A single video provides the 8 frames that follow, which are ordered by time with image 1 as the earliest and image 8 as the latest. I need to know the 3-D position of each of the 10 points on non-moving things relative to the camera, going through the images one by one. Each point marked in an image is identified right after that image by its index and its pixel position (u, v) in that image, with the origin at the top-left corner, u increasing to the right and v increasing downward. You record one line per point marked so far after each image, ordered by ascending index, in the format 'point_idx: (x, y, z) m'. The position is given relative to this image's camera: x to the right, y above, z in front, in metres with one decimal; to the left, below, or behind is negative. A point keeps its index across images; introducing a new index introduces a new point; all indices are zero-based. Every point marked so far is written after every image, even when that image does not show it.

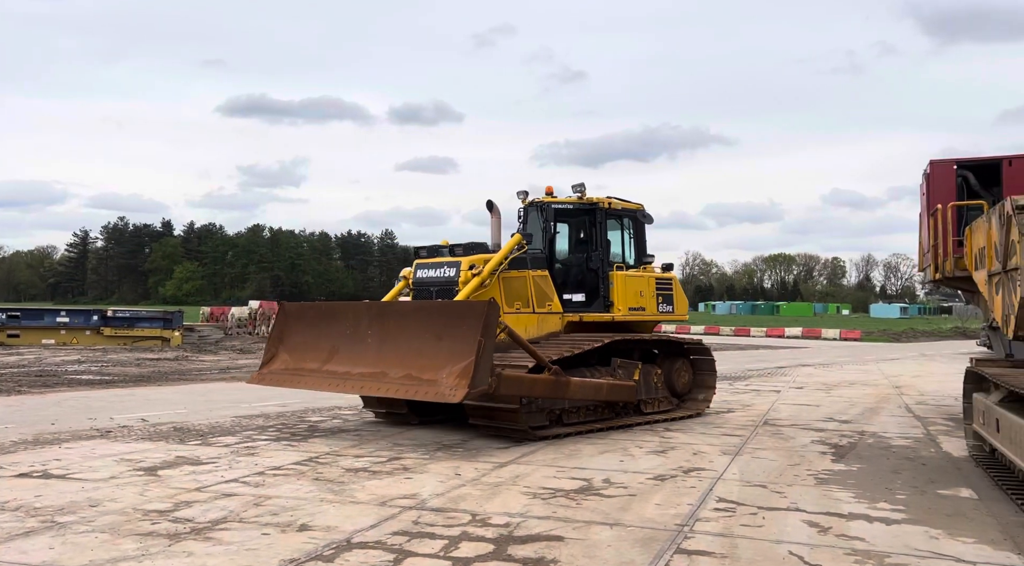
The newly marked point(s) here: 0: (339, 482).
0: (-1.4, -1.6, +6.7) m
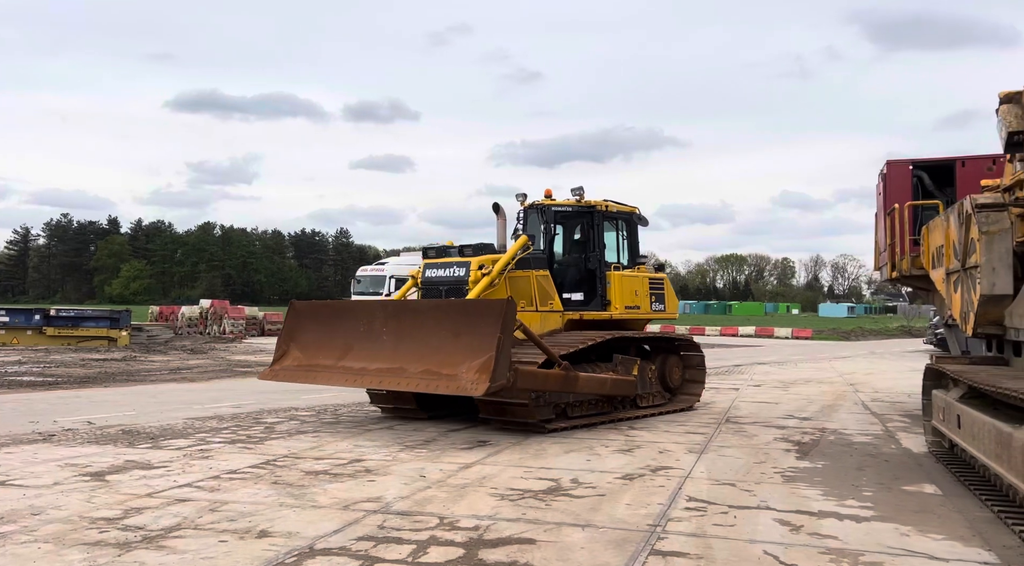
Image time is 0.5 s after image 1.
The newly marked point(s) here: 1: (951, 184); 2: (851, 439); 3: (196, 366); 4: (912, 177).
0: (-1.6, -1.5, +6.5) m
1: (+5.8, +1.3, +11.3) m
2: (+3.5, -1.6, +8.7) m
3: (-7.0, -1.8, +18.7) m
4: (+5.2, +1.4, +11.2) m
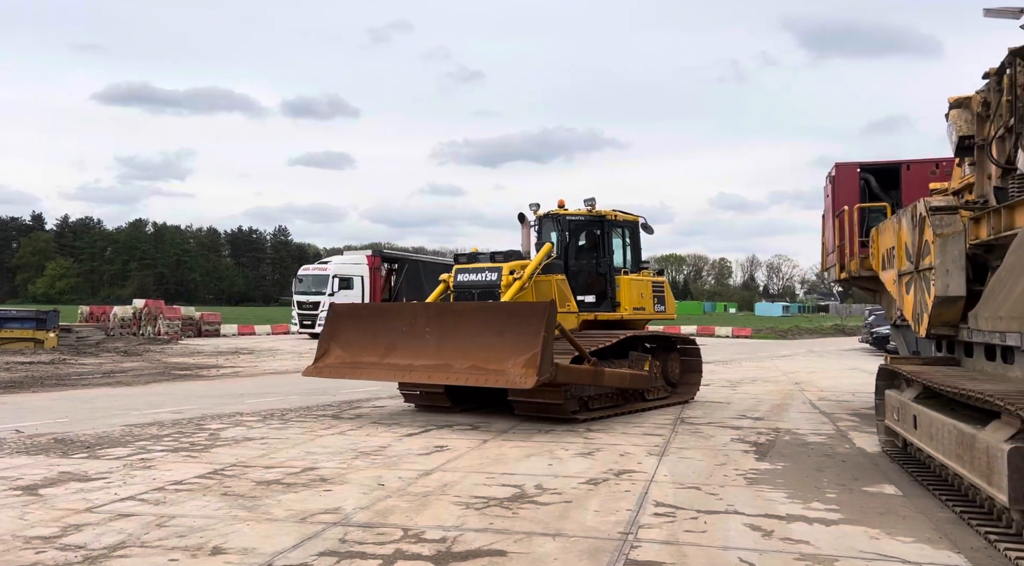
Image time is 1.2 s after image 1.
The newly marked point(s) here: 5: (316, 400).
0: (-1.9, -1.5, +6.2) m
1: (+5.2, +1.3, +11.5) m
2: (+3.0, -1.6, +8.8) m
3: (-8.1, -1.8, +18.0) m
4: (+4.6, +1.4, +11.3) m
5: (-2.7, -1.6, +11.9) m
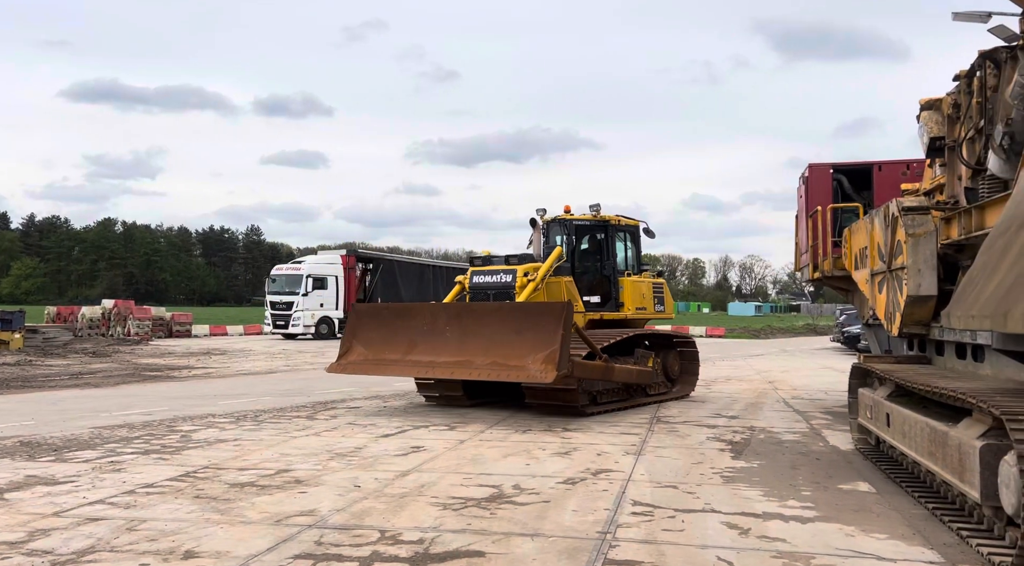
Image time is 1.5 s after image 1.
0: (-2.1, -1.5, +6.1) m
1: (+4.9, +1.3, +11.6) m
2: (+2.8, -1.6, +8.8) m
3: (-8.6, -1.8, +17.7) m
4: (+4.3, +1.4, +11.4) m
5: (-3.1, -1.6, +11.8) m
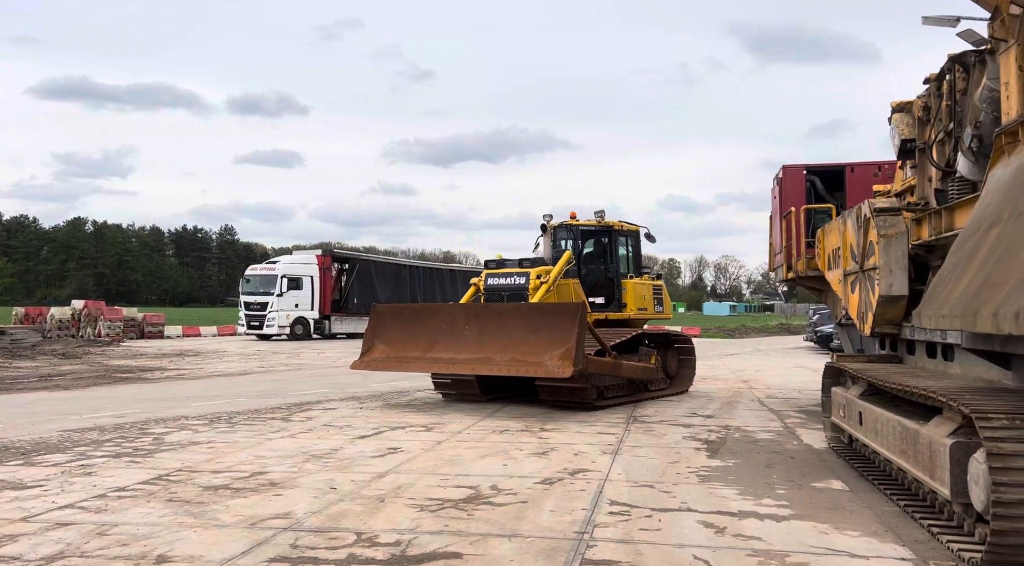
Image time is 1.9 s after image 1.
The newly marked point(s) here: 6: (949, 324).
0: (-2.2, -1.6, +6.0) m
1: (+4.5, +1.3, +11.8) m
2: (+2.5, -1.6, +8.9) m
3: (-9.1, -1.8, +17.5) m
4: (+4.0, +1.4, +11.6) m
5: (-3.4, -1.6, +11.7) m
6: (+2.4, -0.2, +4.7) m
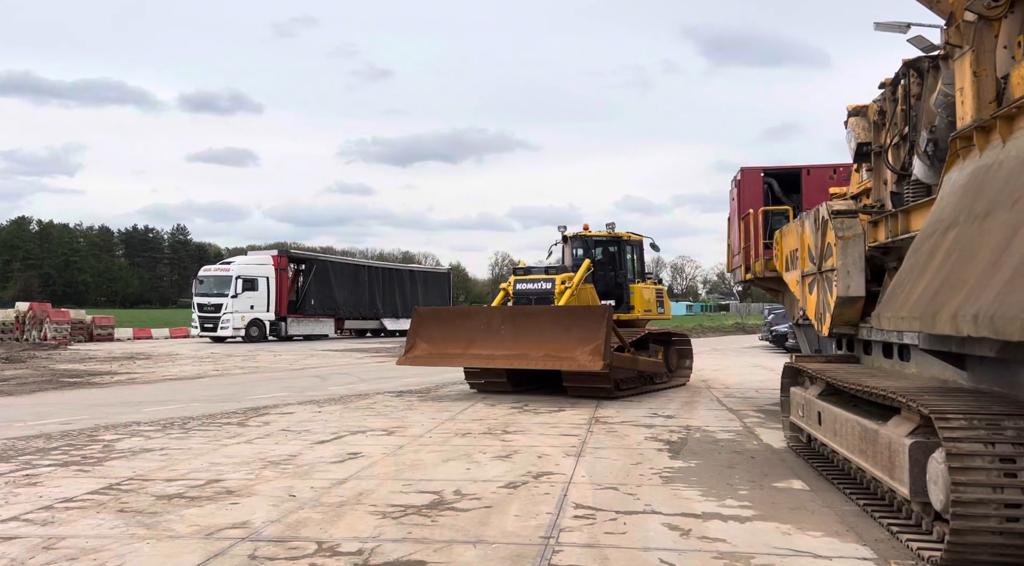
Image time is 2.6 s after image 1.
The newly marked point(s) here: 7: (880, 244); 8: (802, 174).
0: (-2.5, -1.6, +5.9) m
1: (+4.0, +1.3, +11.9) m
2: (+2.1, -1.6, +9.0) m
3: (-9.9, -1.9, +17.0) m
4: (+3.4, +1.4, +11.7) m
5: (-3.9, -1.7, +11.5) m
6: (+2.2, -0.2, +4.8) m
7: (+3.1, +0.3, +7.1) m
8: (+4.0, +1.5, +11.6) m
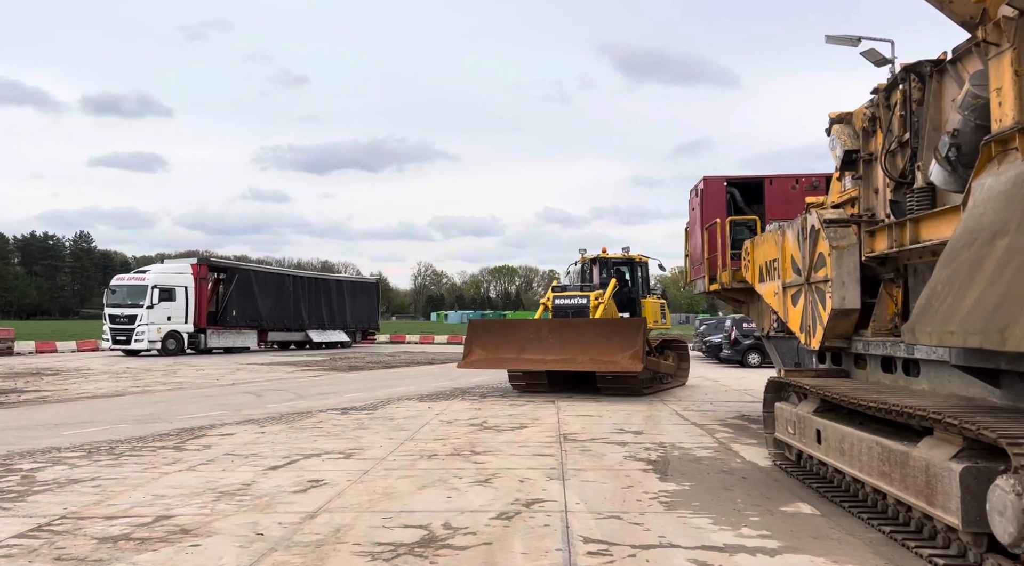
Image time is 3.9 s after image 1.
0: (-2.5, -1.6, +5.0) m
1: (+3.4, +1.1, +11.7) m
2: (+1.8, -1.7, +8.6) m
3: (-10.9, -2.0, +15.3) m
4: (+2.9, +1.2, +11.4) m
5: (-4.4, -1.8, +10.5) m
6: (+2.3, -0.3, +4.4) m
7: (+3.0, +0.2, +6.9) m
8: (+3.4, +1.3, +11.4) m
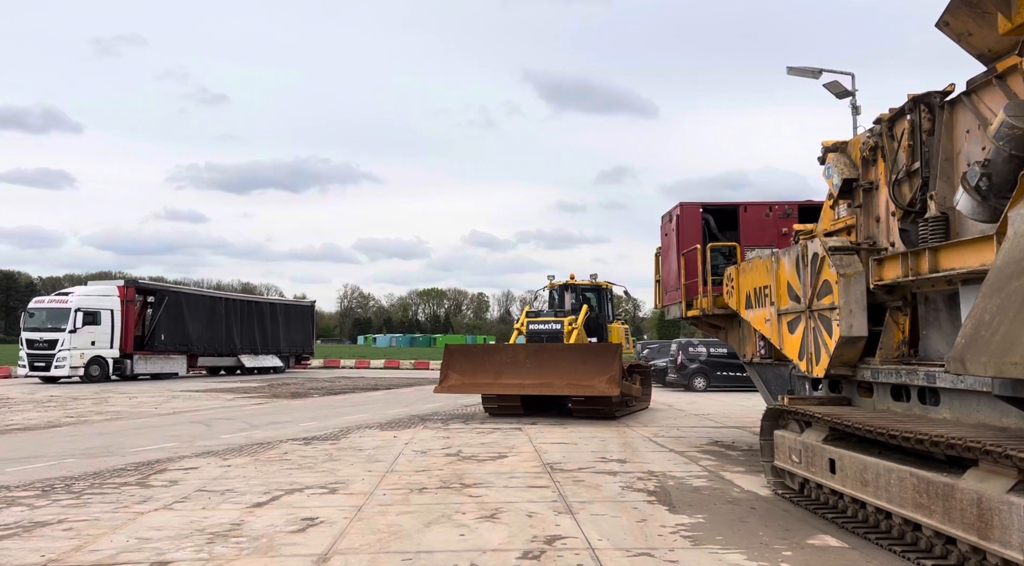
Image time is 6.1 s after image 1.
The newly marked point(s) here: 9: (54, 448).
0: (-2.2, -1.8, +4.5) m
1: (+3.0, +0.8, +11.8) m
2: (+1.8, -2.0, +8.4) m
3: (-11.6, -2.4, +14.0) m
4: (+2.5, +0.9, +11.5) m
5: (-4.7, -2.1, +9.7) m
6: (+2.7, -0.5, +4.4) m
7: (+3.1, 0.0, +6.9) m
8: (+3.1, +1.0, +11.5) m
9: (-6.0, -2.1, +11.0) m
